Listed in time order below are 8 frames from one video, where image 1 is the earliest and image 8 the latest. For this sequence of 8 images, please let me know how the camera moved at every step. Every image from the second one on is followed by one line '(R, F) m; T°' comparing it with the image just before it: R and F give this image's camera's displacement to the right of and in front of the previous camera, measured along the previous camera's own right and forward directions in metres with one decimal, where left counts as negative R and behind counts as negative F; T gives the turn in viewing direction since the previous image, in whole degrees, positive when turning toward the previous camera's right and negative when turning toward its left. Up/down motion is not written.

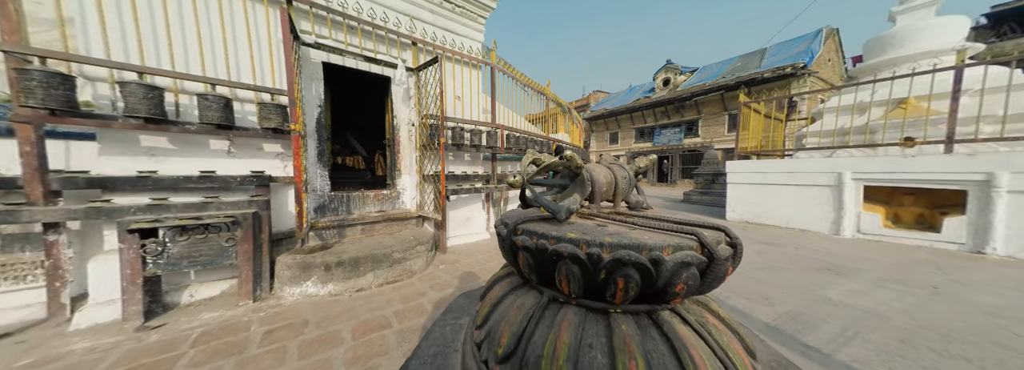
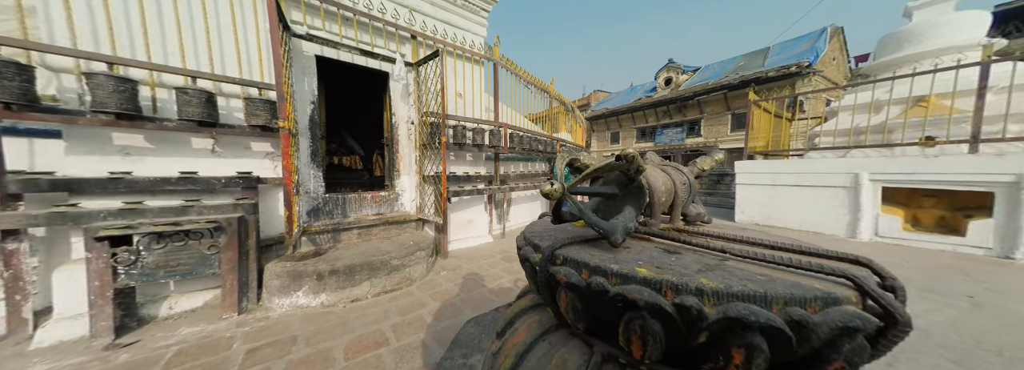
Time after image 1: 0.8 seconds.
(-0.1, +0.2) m; 0°
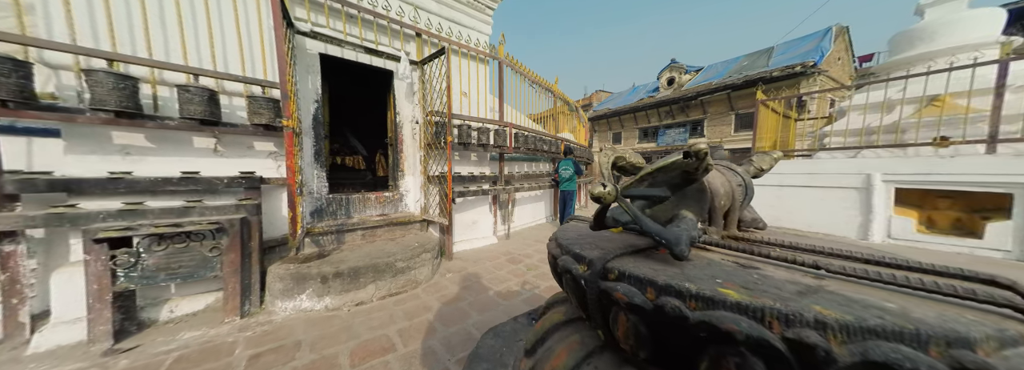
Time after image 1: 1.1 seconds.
(-0.1, +0.1) m; 0°
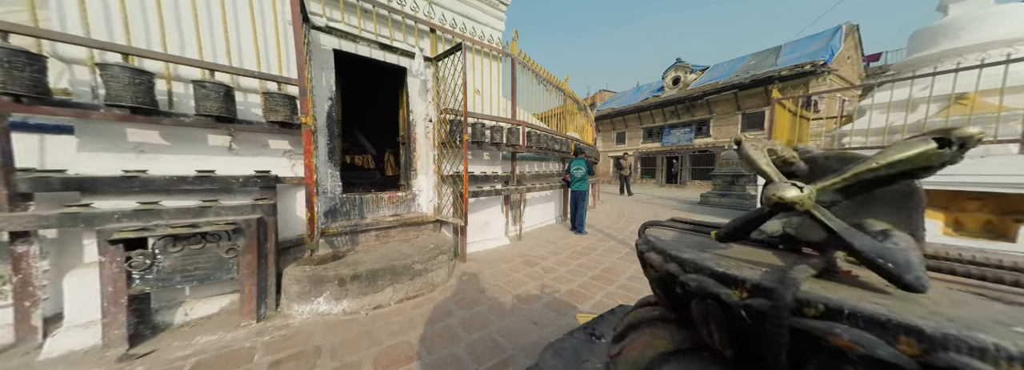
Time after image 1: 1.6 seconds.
(-0.2, +0.1) m; 0°
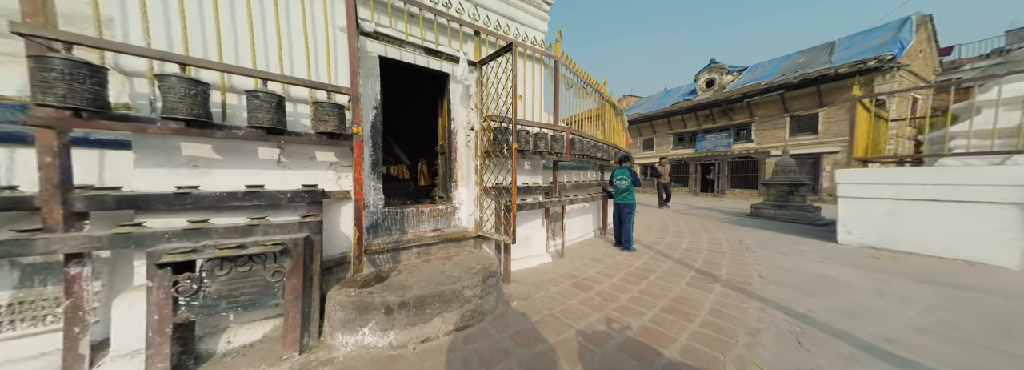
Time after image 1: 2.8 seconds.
(-0.4, +0.3) m; -5°
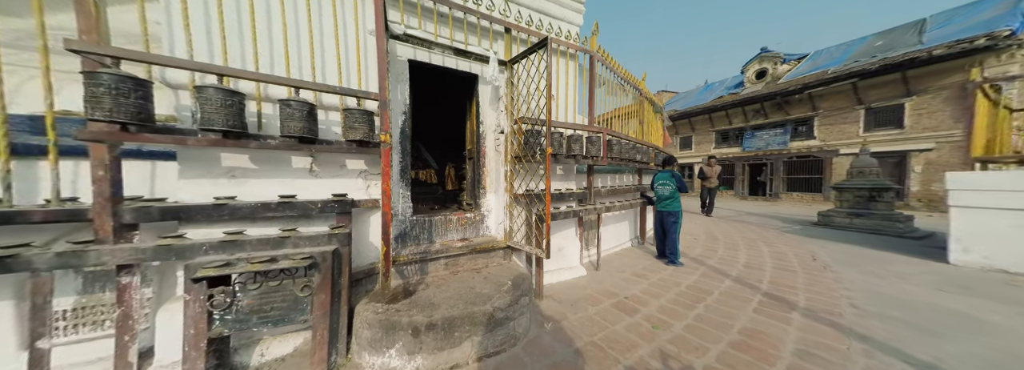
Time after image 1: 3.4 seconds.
(-0.1, +0.2) m; -6°
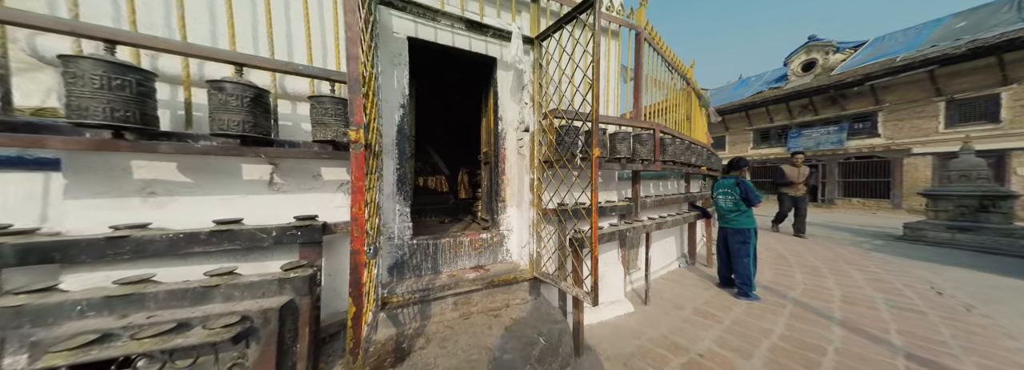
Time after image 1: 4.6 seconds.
(-0.1, +0.7) m; -4°
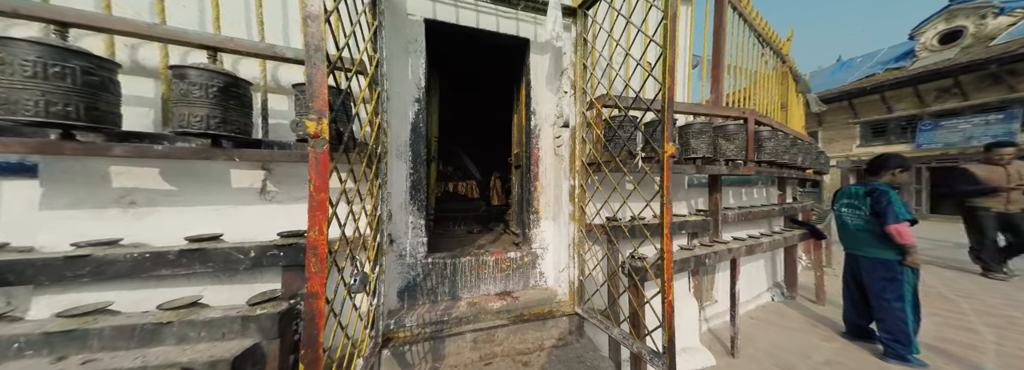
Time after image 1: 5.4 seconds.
(0.0, +0.5) m; -9°
